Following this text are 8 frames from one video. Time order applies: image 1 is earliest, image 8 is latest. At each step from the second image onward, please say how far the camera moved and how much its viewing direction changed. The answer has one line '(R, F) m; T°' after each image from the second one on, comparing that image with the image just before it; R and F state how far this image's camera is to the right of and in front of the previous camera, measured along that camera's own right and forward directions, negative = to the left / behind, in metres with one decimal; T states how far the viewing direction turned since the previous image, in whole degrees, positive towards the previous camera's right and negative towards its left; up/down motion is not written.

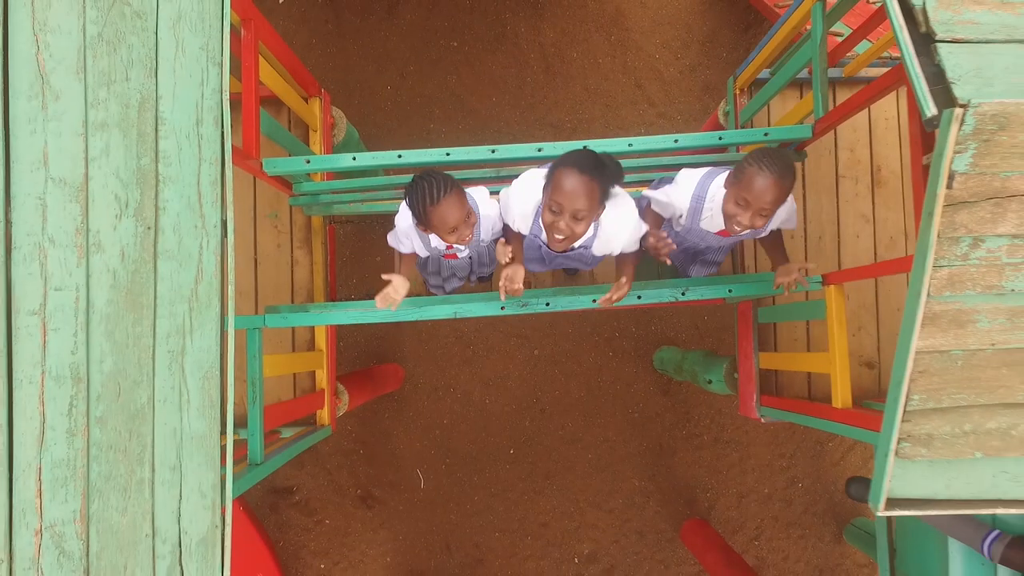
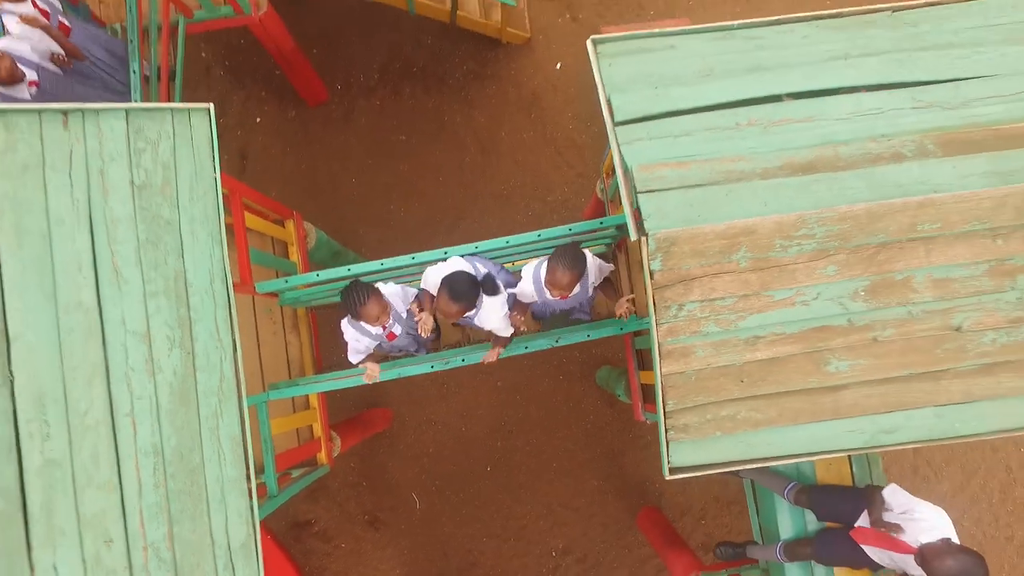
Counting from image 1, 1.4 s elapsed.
(+0.4, -0.9) m; 0°
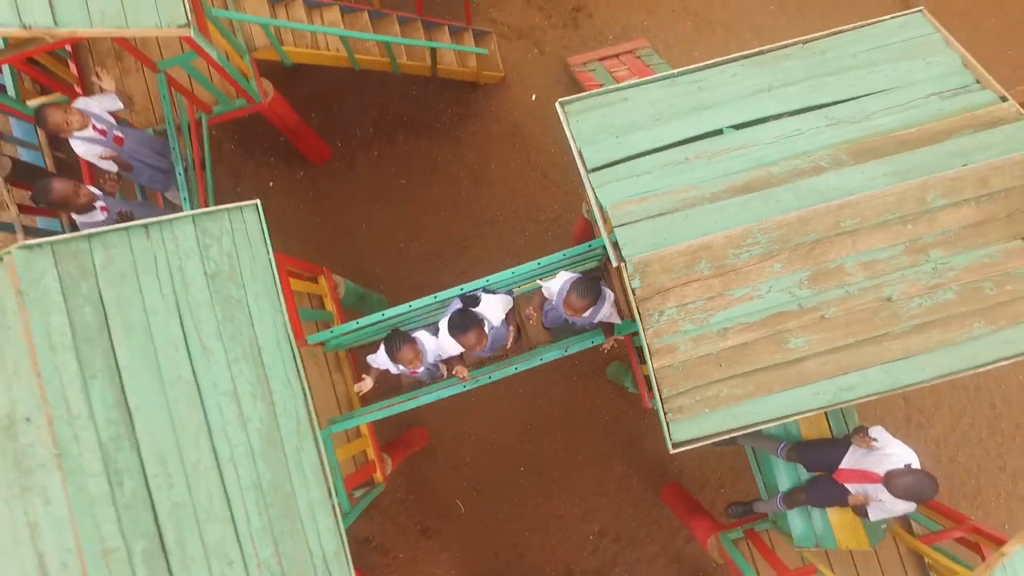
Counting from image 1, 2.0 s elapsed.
(0.0, -0.6) m; 0°
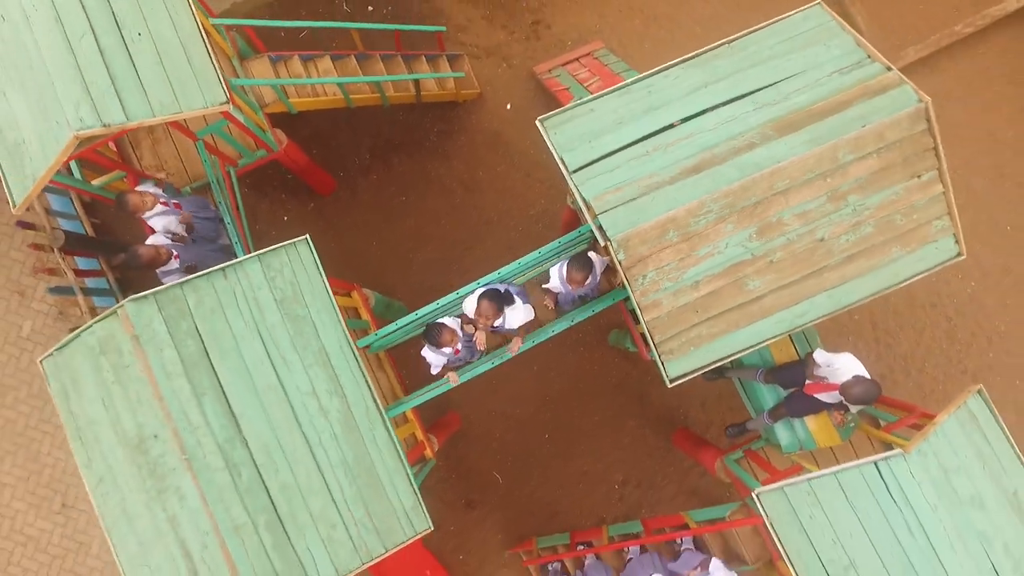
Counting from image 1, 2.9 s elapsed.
(-0.1, -0.7) m; +1°
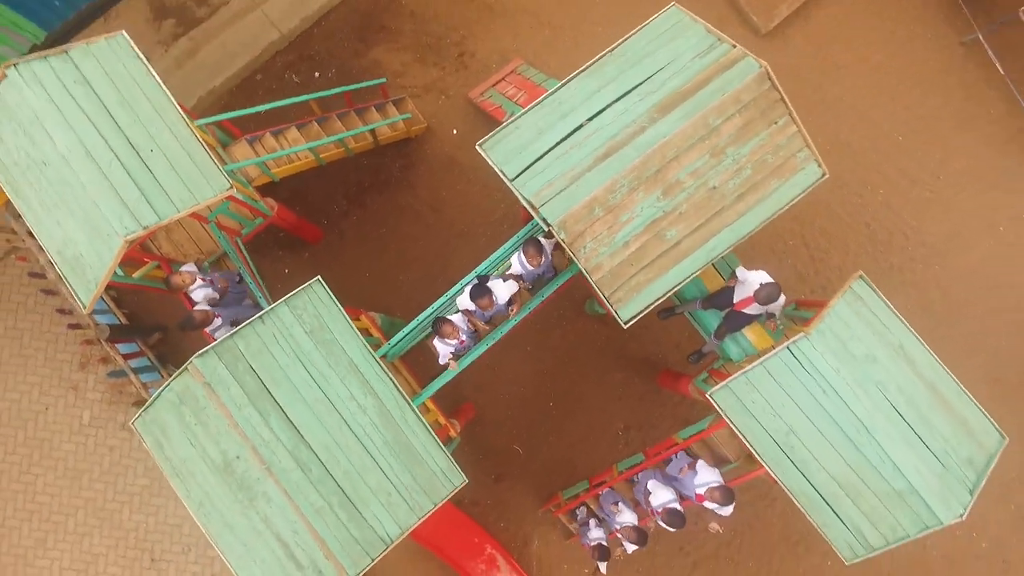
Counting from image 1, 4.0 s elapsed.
(+0.1, -1.0) m; +1°
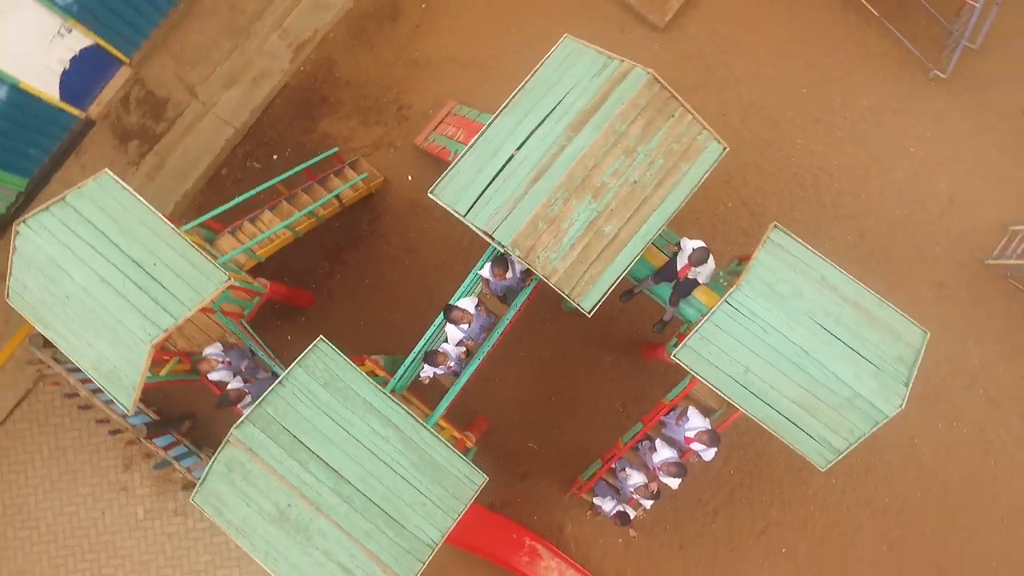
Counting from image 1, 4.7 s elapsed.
(+0.2, -0.7) m; +1°
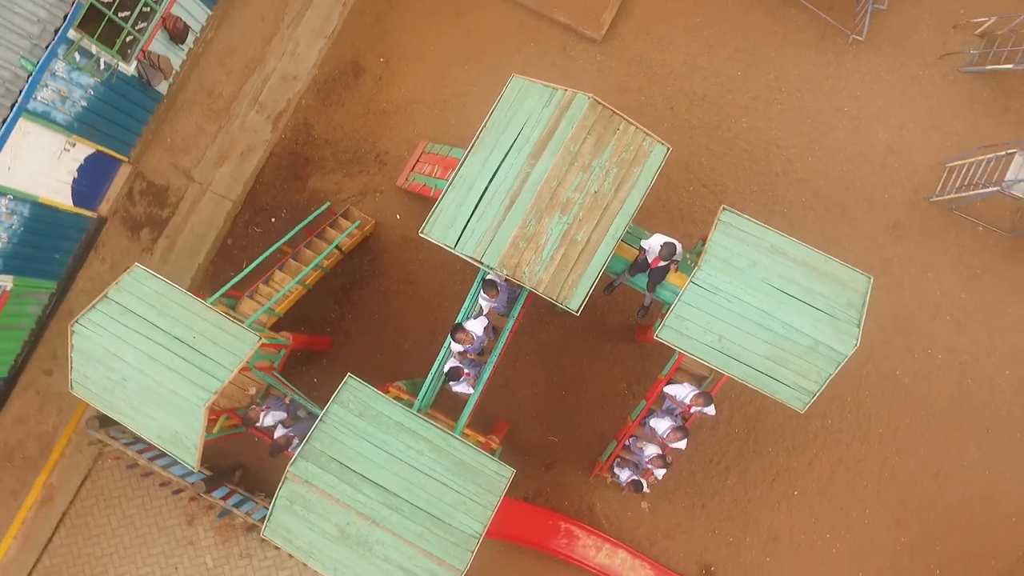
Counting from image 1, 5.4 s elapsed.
(+0.1, -0.8) m; 0°
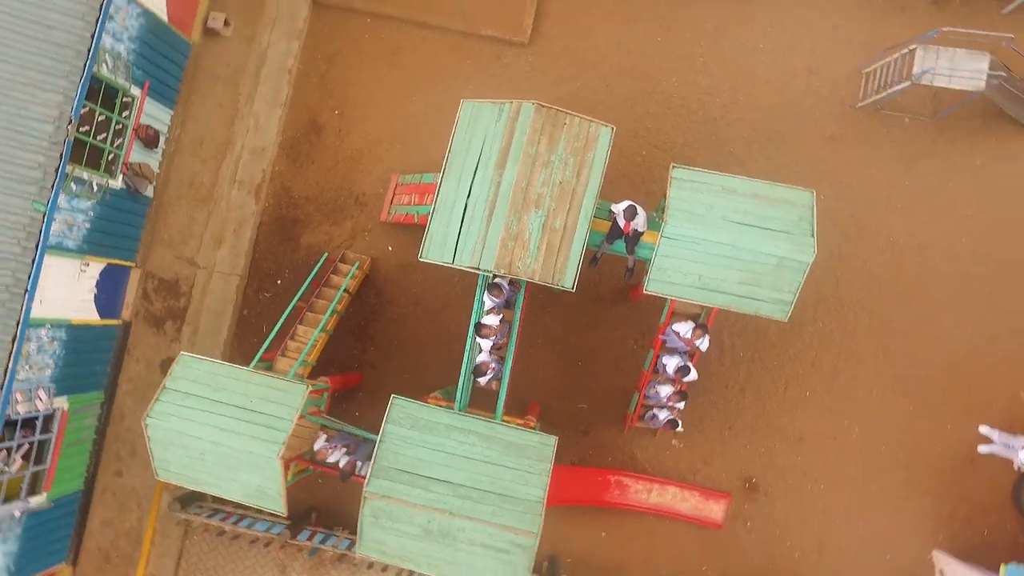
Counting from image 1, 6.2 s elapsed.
(-0.1, -0.8) m; +1°
